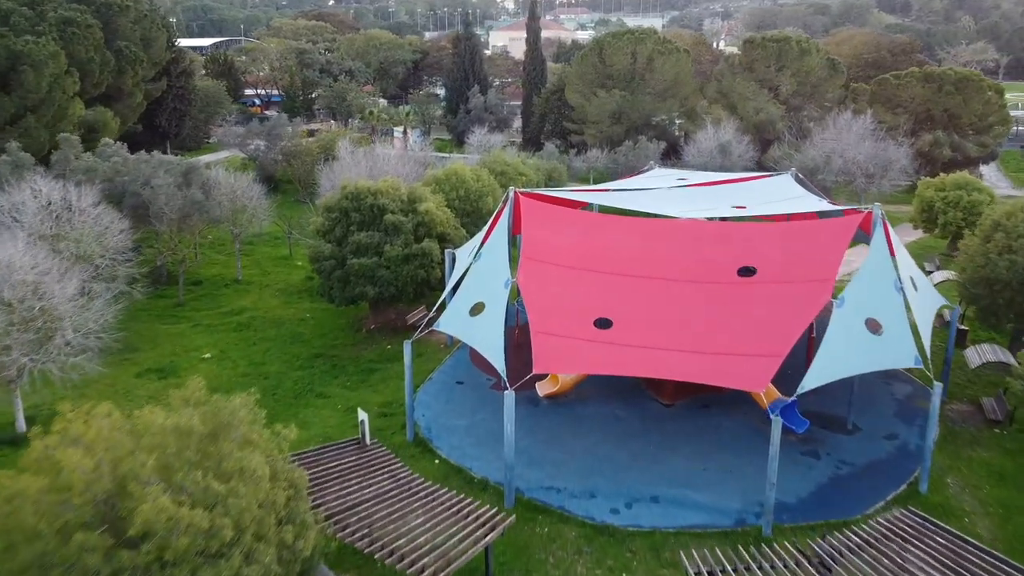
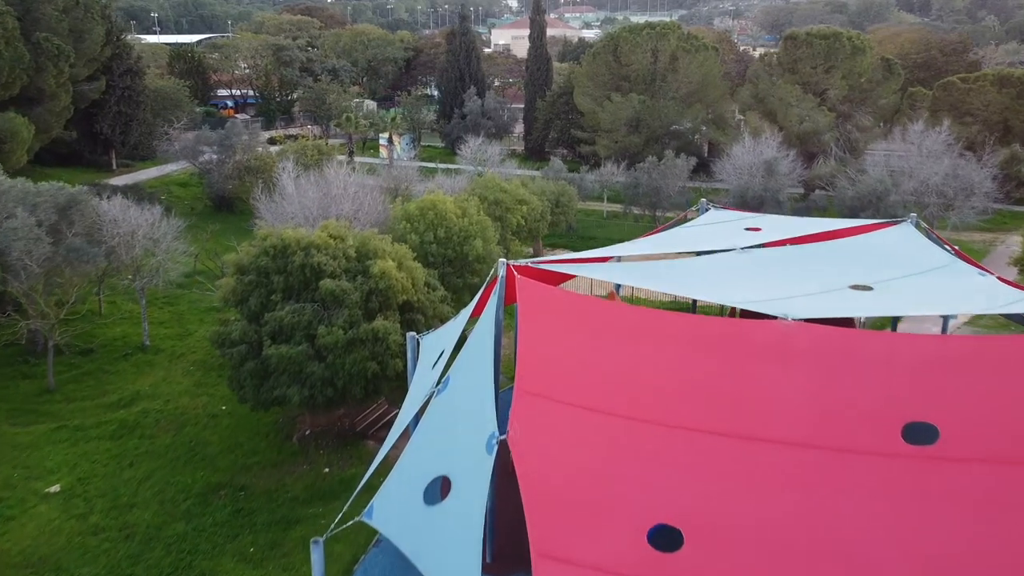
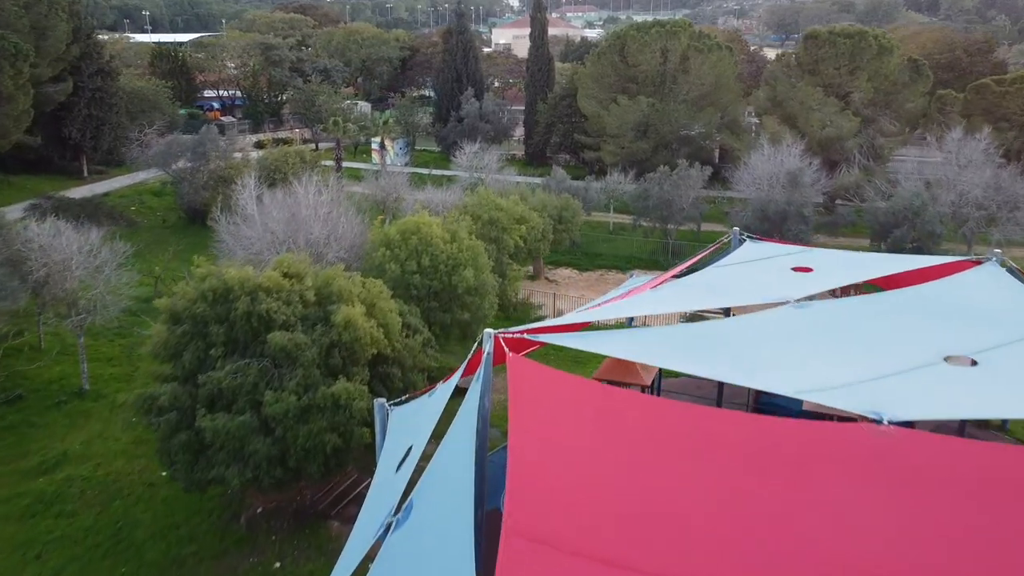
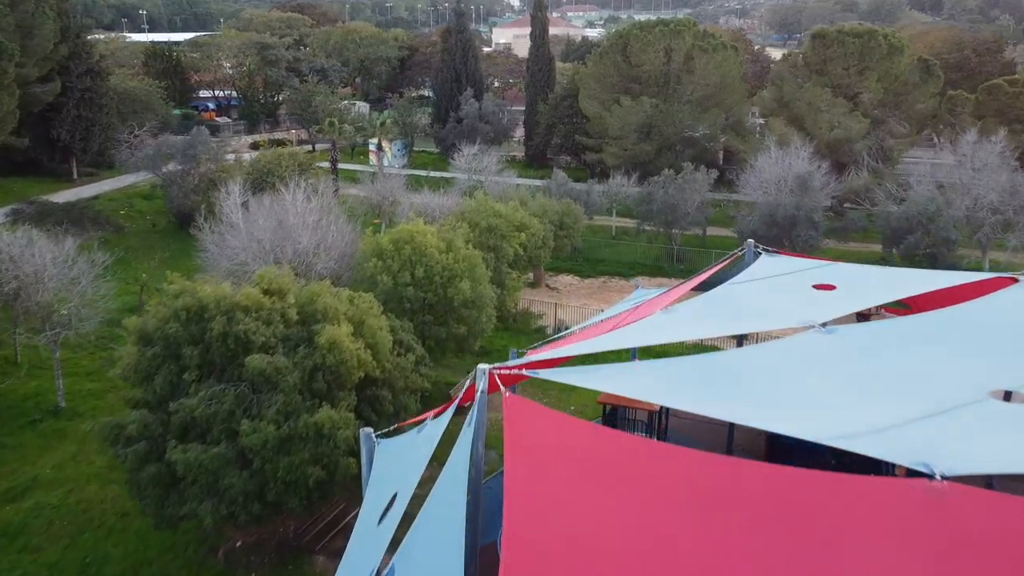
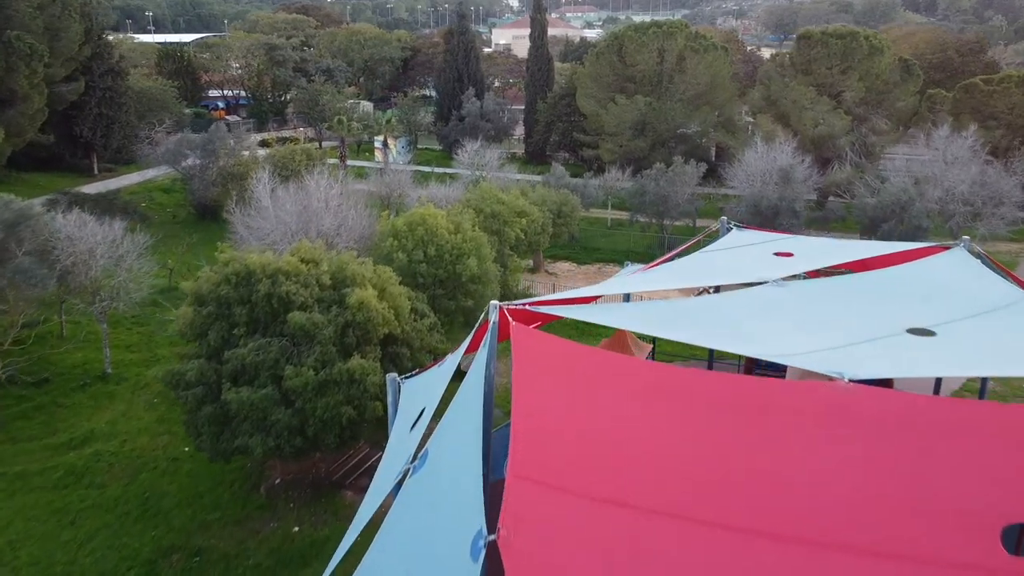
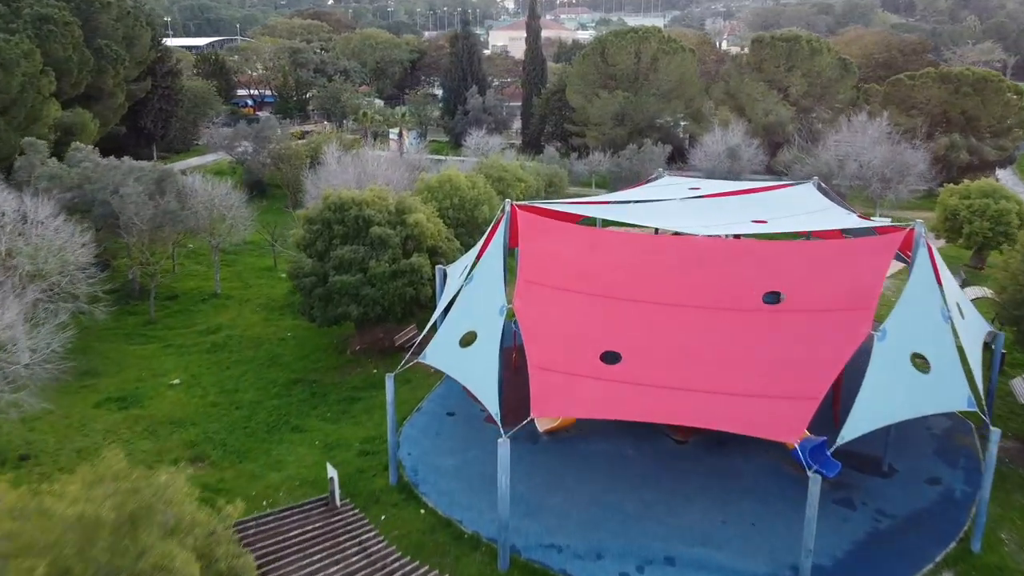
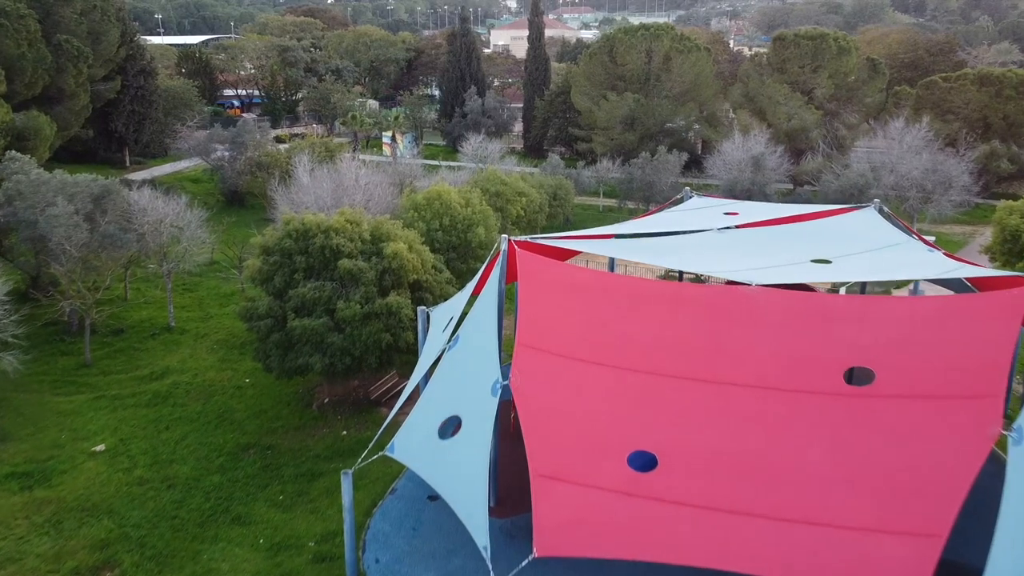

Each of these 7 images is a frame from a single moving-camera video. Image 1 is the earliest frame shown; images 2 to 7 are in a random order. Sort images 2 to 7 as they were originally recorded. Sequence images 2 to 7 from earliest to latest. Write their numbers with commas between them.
6, 7, 2, 5, 3, 4
